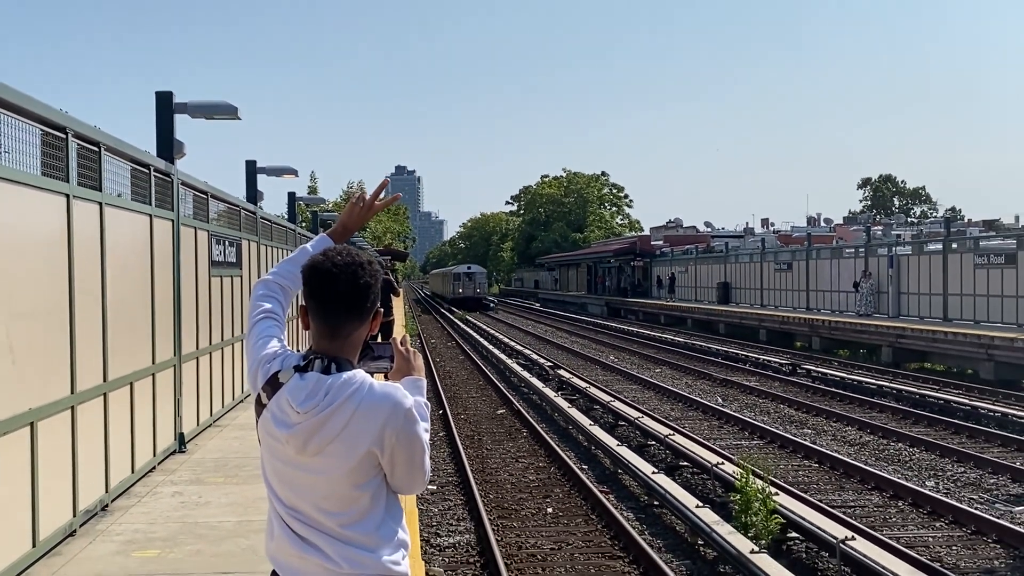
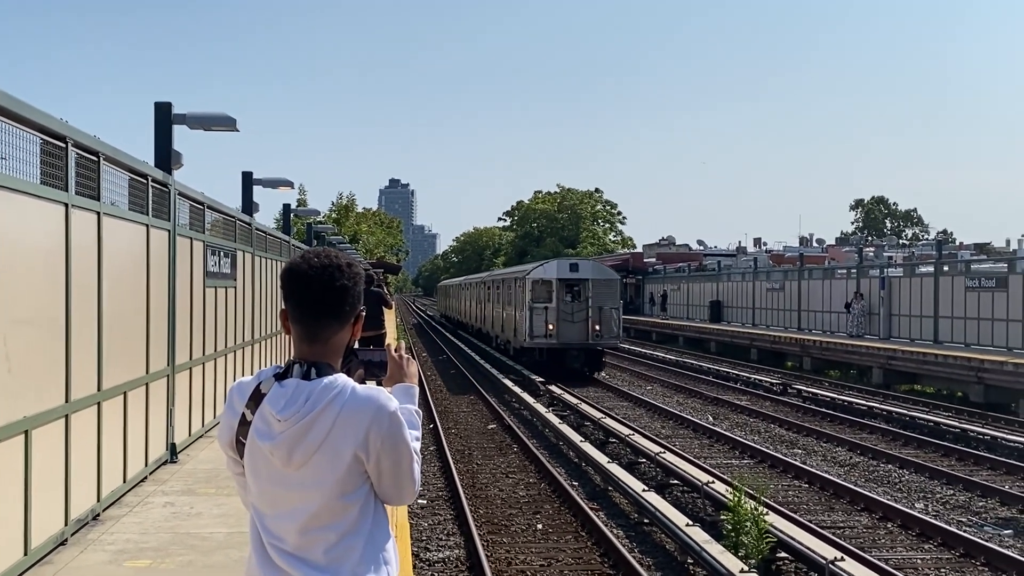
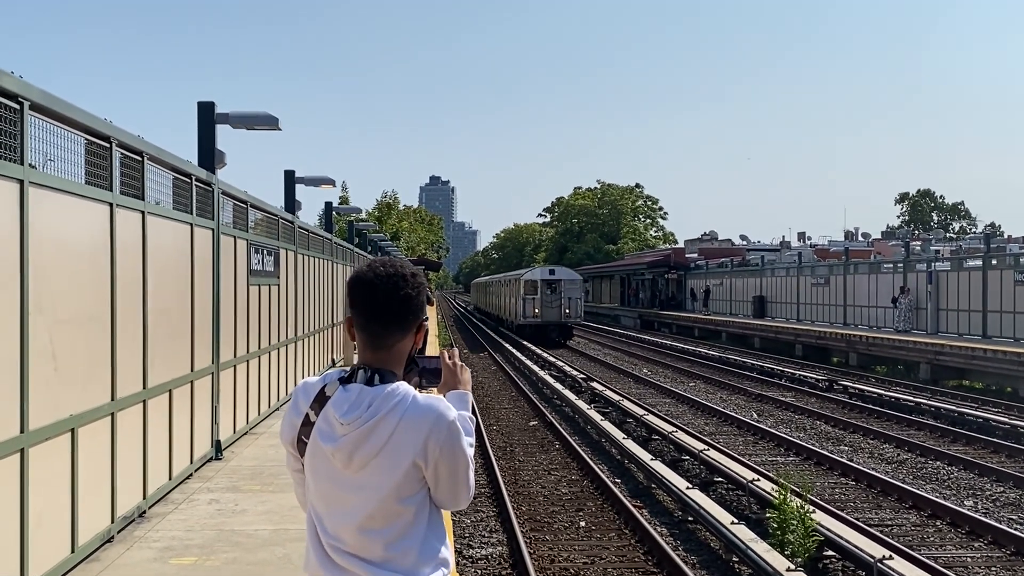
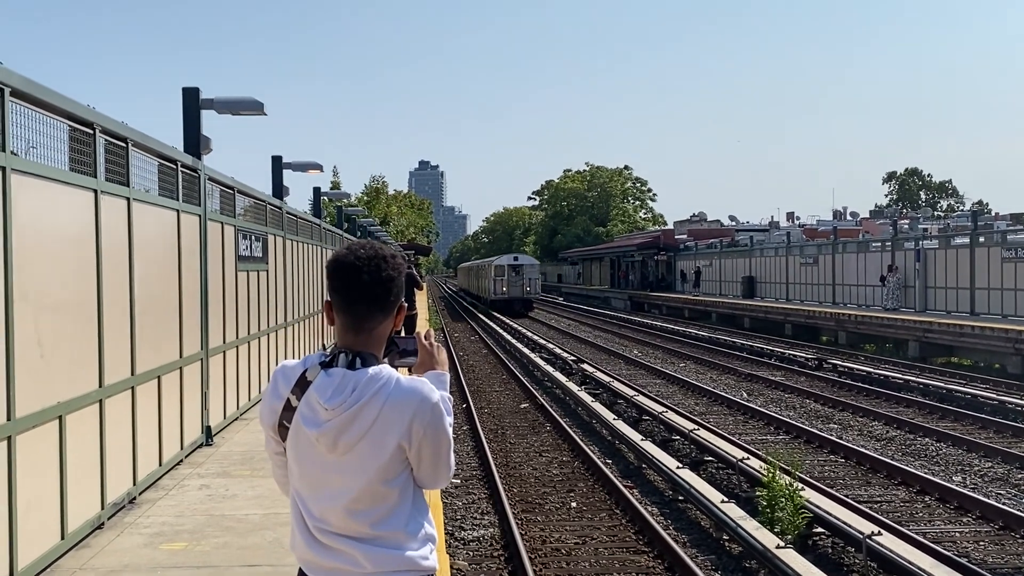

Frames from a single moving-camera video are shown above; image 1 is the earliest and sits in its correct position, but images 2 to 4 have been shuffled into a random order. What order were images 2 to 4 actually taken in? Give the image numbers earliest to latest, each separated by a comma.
4, 3, 2
